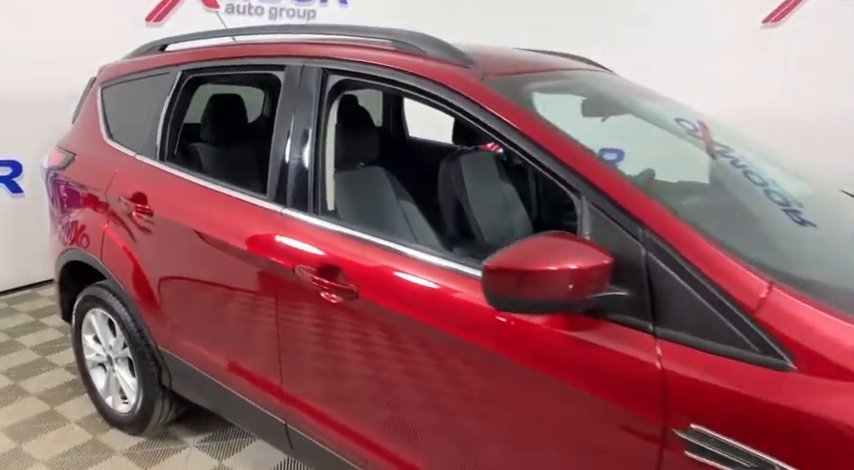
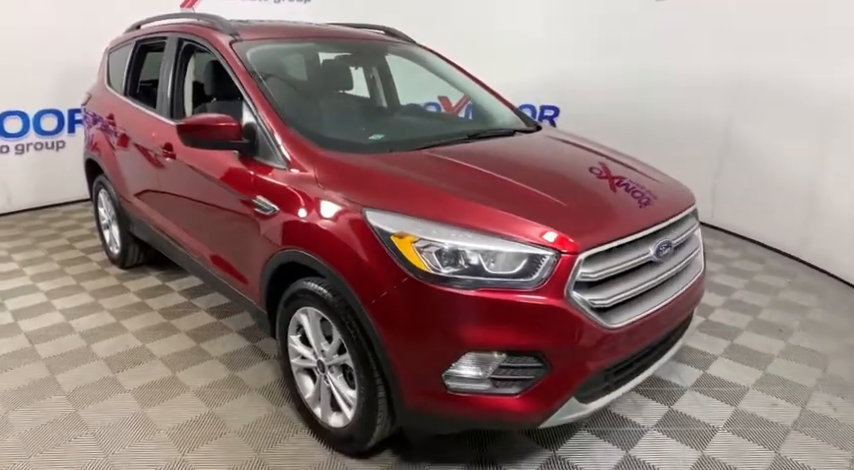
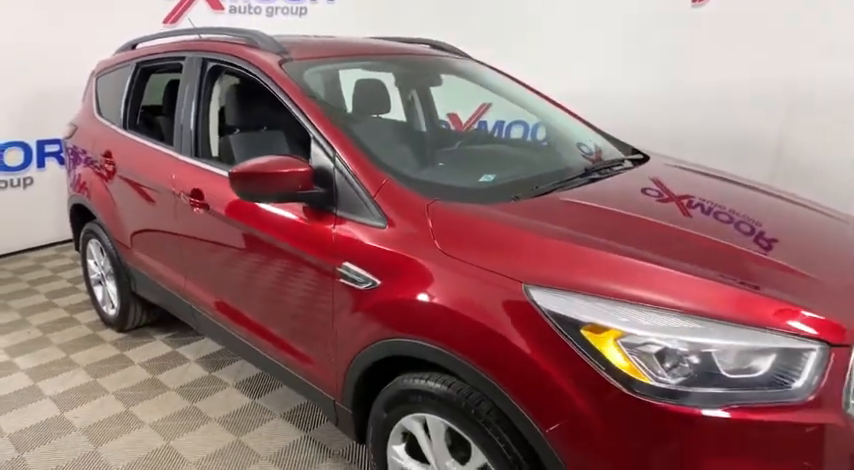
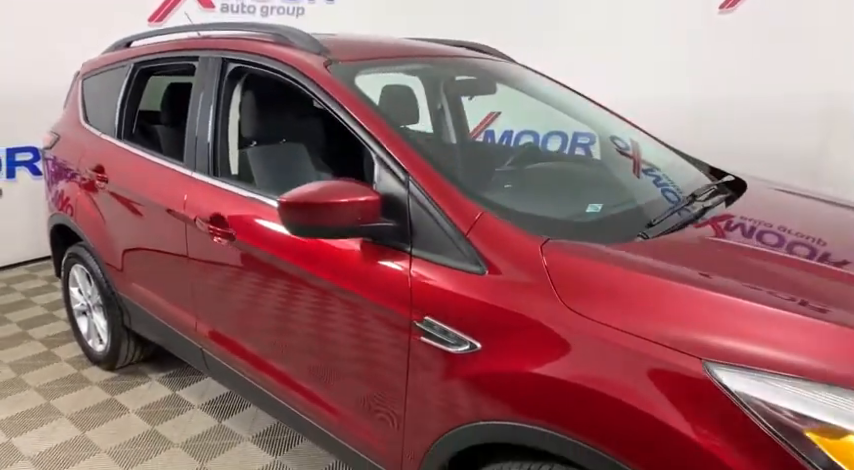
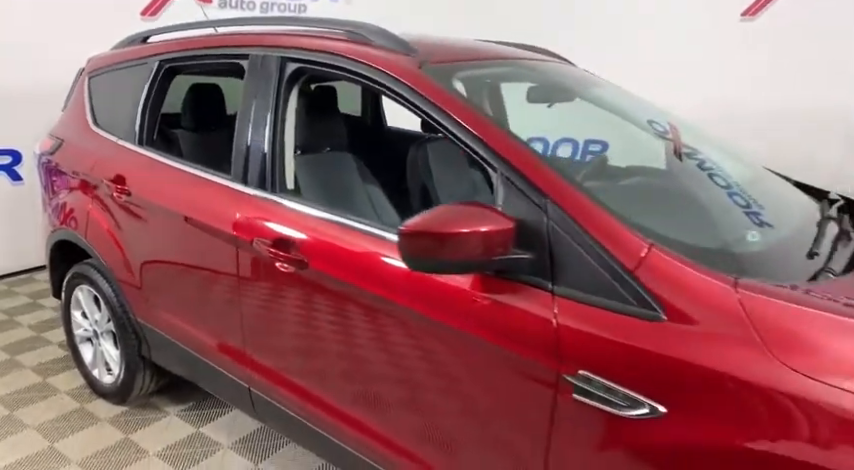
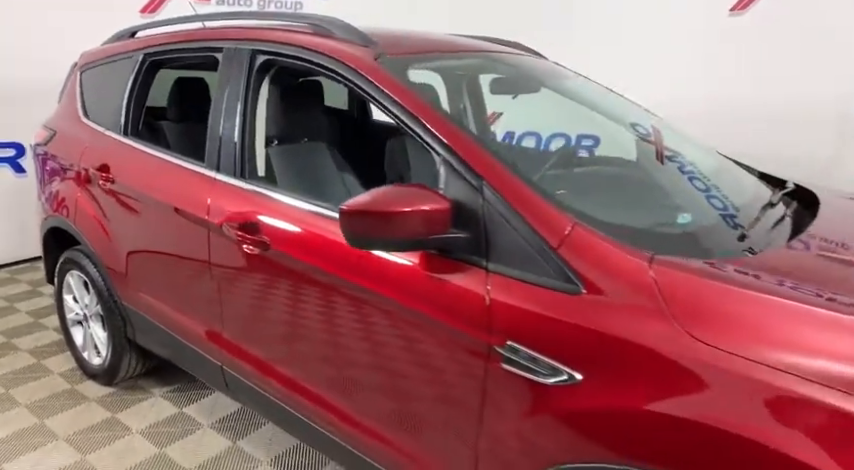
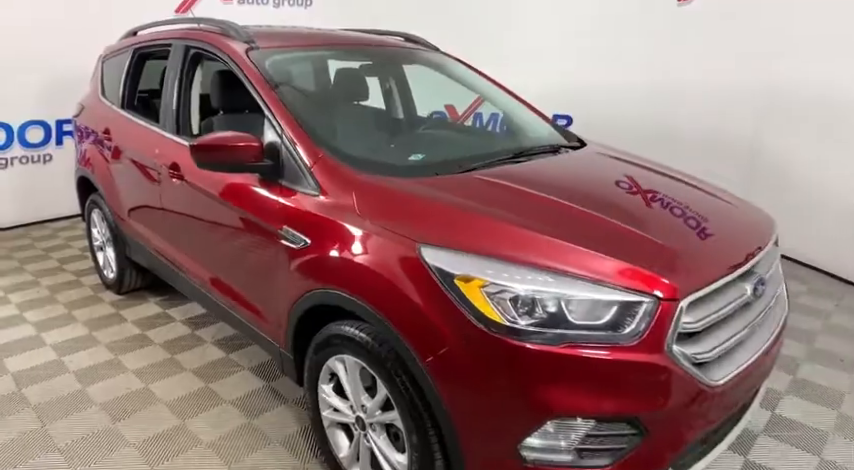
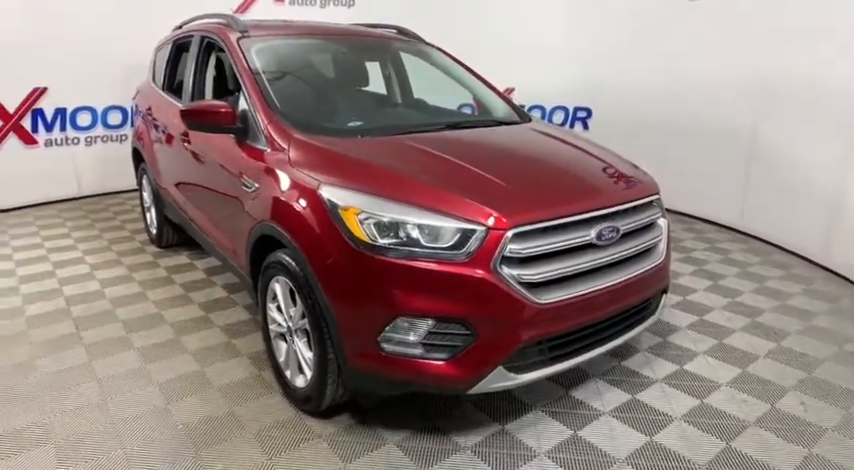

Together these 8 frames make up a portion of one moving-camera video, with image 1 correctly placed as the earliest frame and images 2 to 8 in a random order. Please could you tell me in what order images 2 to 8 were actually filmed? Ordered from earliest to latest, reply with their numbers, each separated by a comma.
5, 6, 4, 3, 7, 2, 8
